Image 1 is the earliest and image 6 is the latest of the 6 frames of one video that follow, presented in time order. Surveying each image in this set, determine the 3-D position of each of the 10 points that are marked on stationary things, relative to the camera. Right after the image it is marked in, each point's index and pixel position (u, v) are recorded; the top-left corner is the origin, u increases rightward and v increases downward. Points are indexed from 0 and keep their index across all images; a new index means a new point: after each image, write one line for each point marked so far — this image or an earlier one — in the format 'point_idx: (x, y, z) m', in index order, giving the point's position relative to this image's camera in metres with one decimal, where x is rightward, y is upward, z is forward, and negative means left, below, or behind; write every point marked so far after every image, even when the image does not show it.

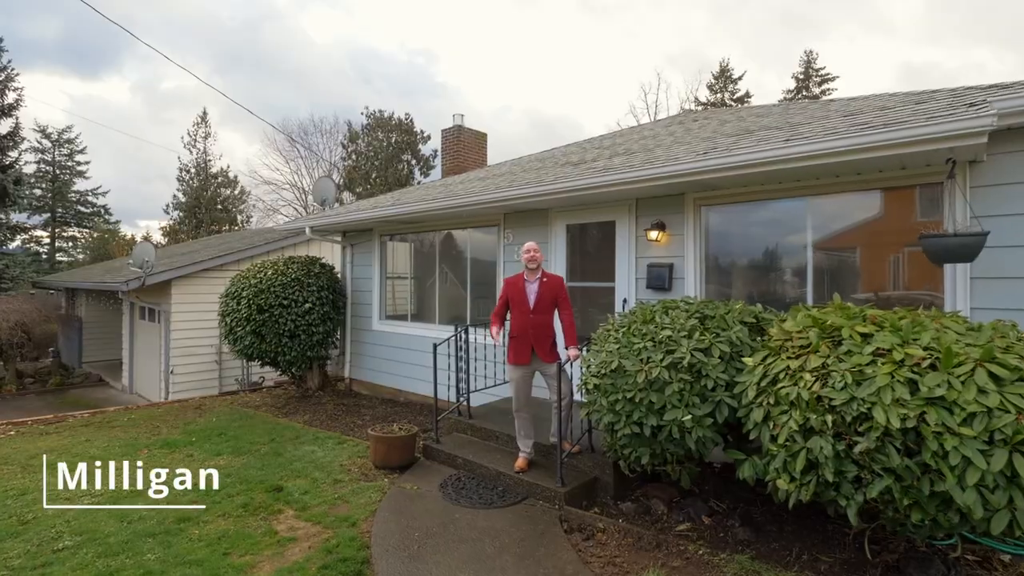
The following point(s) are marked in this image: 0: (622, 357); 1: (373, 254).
0: (+0.7, -0.4, +3.2) m
1: (-2.0, +0.5, +7.7) m
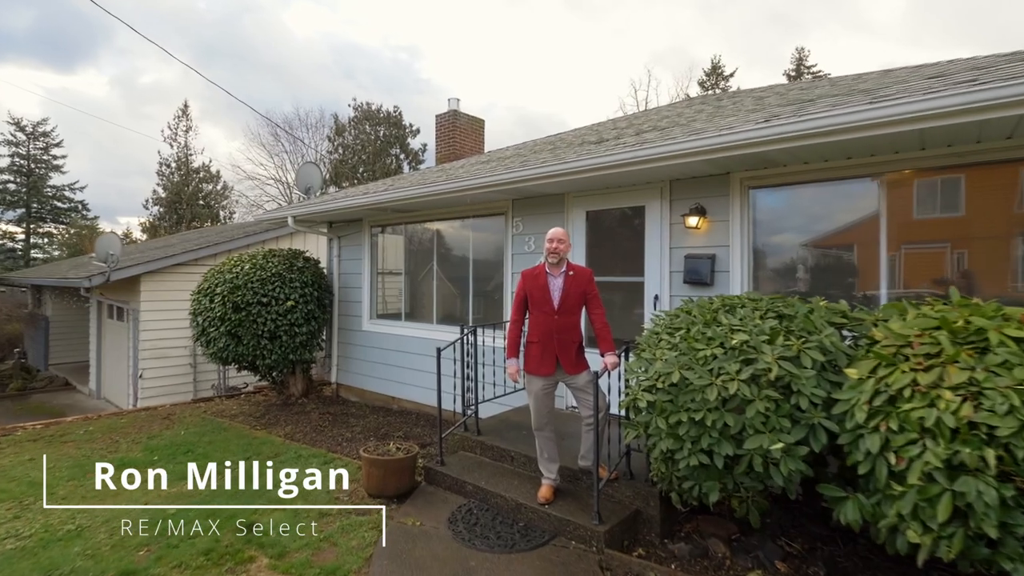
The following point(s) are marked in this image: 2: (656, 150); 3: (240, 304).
0: (+0.8, -0.4, +2.6) m
1: (-2.0, +0.5, +7.0) m
2: (+1.0, +1.0, +3.8) m
3: (-3.3, -0.2, +6.4) m
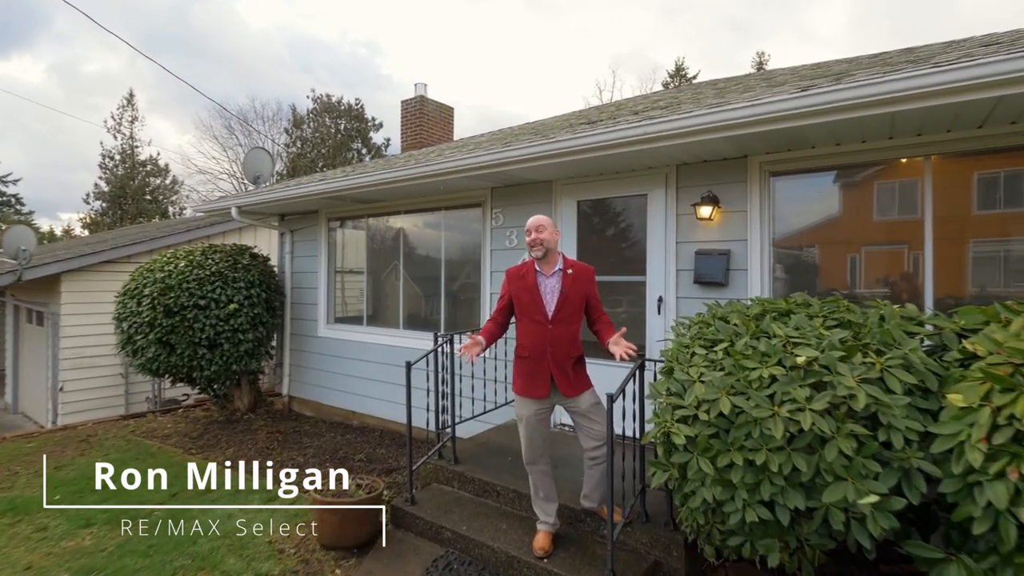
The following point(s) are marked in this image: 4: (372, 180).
0: (+0.8, -0.4, +2.0) m
1: (-2.3, +0.5, +6.2) m
2: (+0.9, +1.0, +3.2) m
3: (-3.6, -0.2, +5.5) m
4: (-1.3, +1.0, +4.8) m
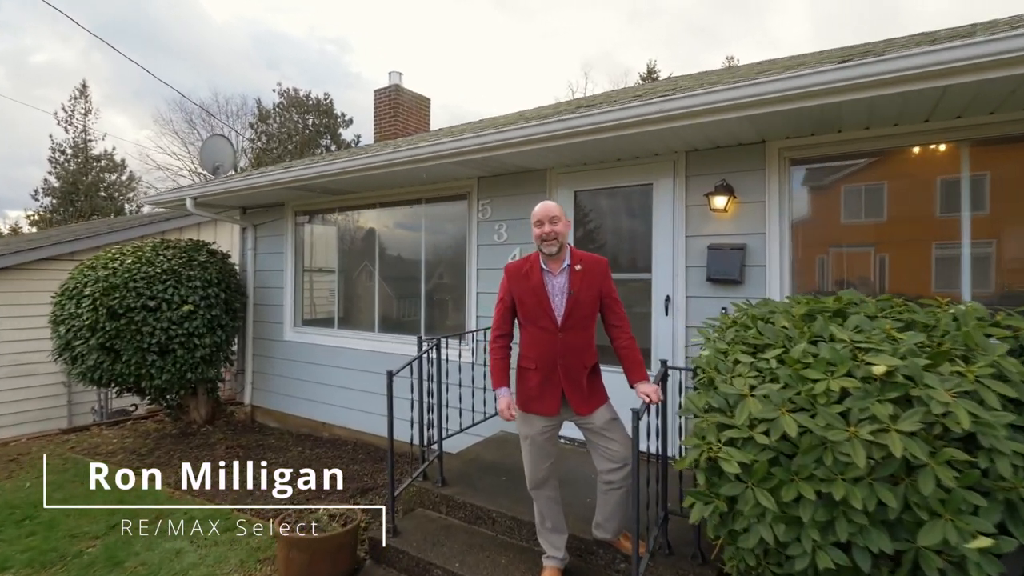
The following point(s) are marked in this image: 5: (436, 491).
0: (+0.9, -0.4, +1.6) m
1: (-2.5, +0.5, +5.7) m
2: (+0.9, +1.0, +2.9) m
3: (-3.7, -0.2, +5.0) m
4: (-1.4, +1.0, +4.3) m
5: (-0.4, -1.1, +2.9) m
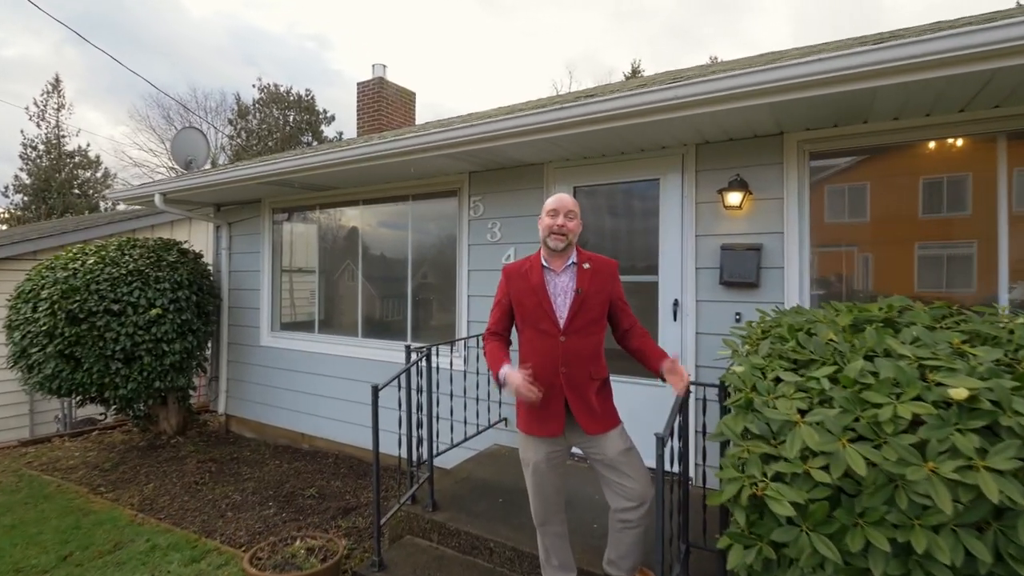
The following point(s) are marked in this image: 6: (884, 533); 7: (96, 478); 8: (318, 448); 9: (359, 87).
0: (+0.9, -0.4, +1.4) m
1: (-2.5, +0.5, +5.3) m
2: (+0.9, +1.0, +2.6) m
3: (-3.8, -0.2, +4.6) m
4: (-1.4, +1.0, +4.0) m
5: (-0.4, -1.2, +2.7) m
6: (+0.9, -0.6, +1.3) m
7: (-3.5, -1.6, +4.4) m
8: (-1.8, -1.5, +4.9) m
9: (-2.2, +2.9, +7.5) m
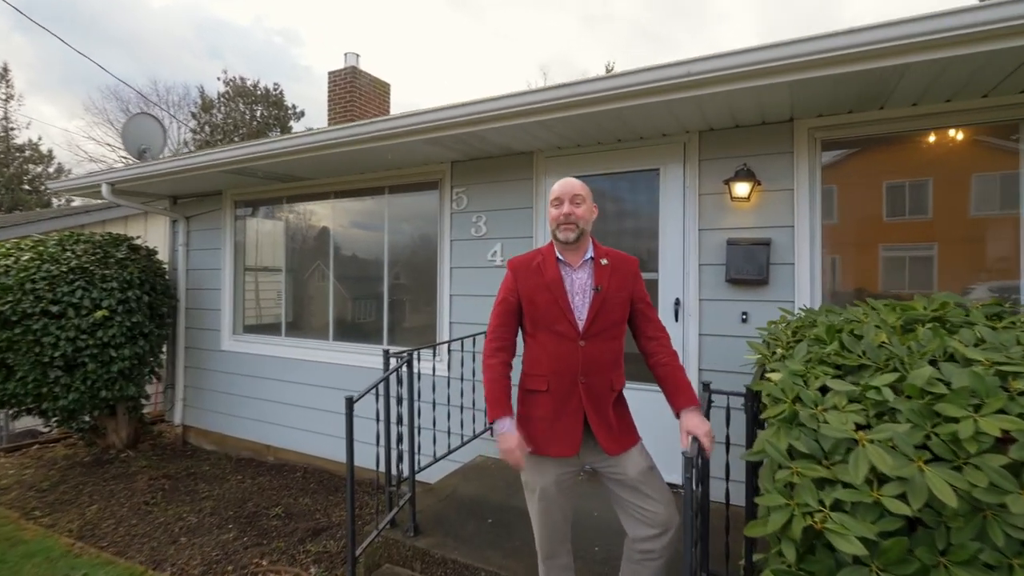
0: (+0.9, -0.4, +1.2) m
1: (-2.7, +0.5, +4.9) m
2: (+0.9, +1.0, +2.4) m
3: (-3.9, -0.2, +4.1) m
4: (-1.5, +1.0, +3.7) m
5: (-0.5, -1.1, +2.4) m
6: (+0.9, -0.6, +1.1) m
7: (-3.6, -1.6, +4.0) m
8: (-1.9, -1.5, +4.5) m
9: (-2.5, +2.9, +7.1) m
